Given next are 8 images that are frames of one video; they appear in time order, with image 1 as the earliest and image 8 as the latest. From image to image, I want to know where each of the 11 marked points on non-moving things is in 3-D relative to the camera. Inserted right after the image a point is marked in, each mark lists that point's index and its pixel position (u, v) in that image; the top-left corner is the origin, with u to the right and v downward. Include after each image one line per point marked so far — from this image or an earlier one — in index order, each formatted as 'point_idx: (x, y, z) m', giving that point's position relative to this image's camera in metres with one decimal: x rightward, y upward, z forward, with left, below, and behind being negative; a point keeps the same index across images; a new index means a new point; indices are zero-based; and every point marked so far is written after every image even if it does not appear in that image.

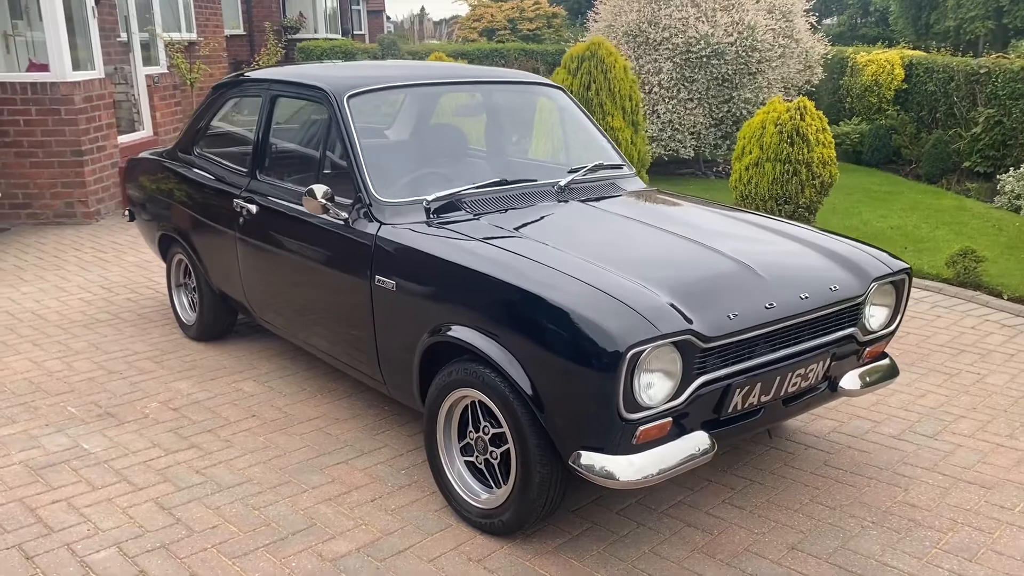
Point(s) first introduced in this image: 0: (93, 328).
0: (-2.5, -0.2, +5.4) m
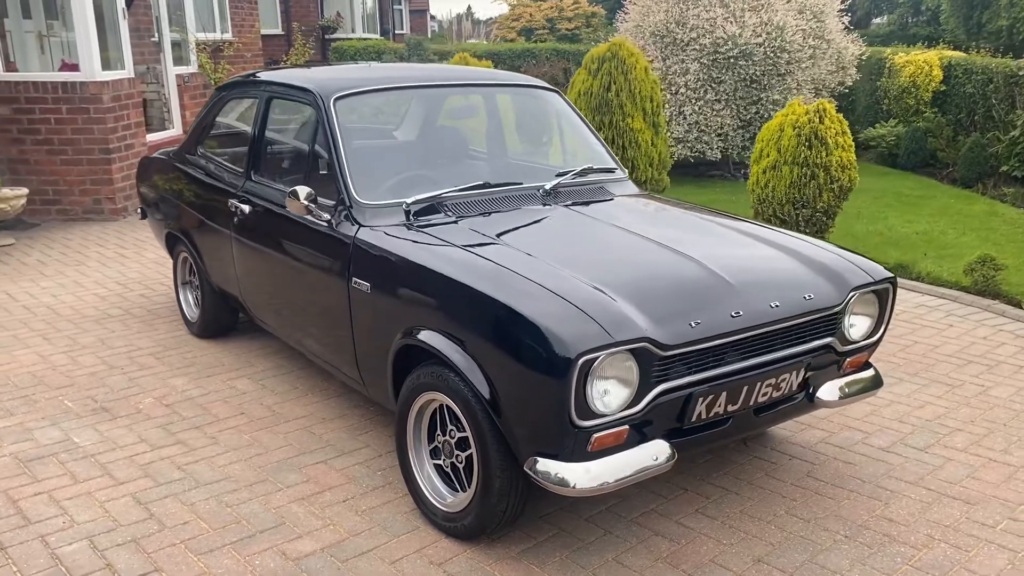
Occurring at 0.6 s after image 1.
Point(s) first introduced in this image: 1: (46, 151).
0: (-2.5, -0.2, +5.5) m
1: (-4.6, +1.4, +8.8) m
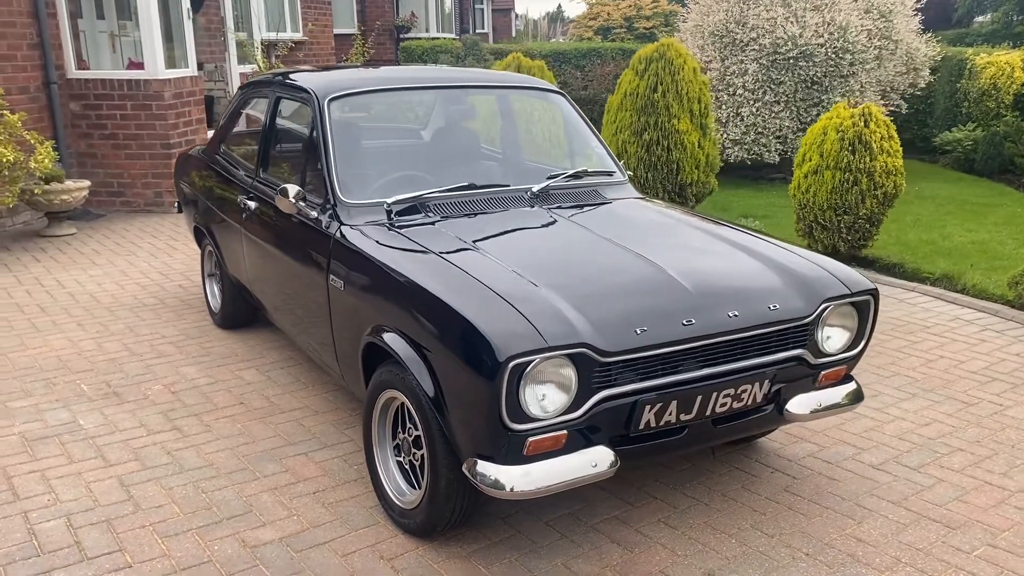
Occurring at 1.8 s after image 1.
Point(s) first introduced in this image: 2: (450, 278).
0: (-2.4, -0.2, +5.7) m
1: (-4.2, +1.5, +9.3) m
2: (-0.2, 0.0, +2.9) m
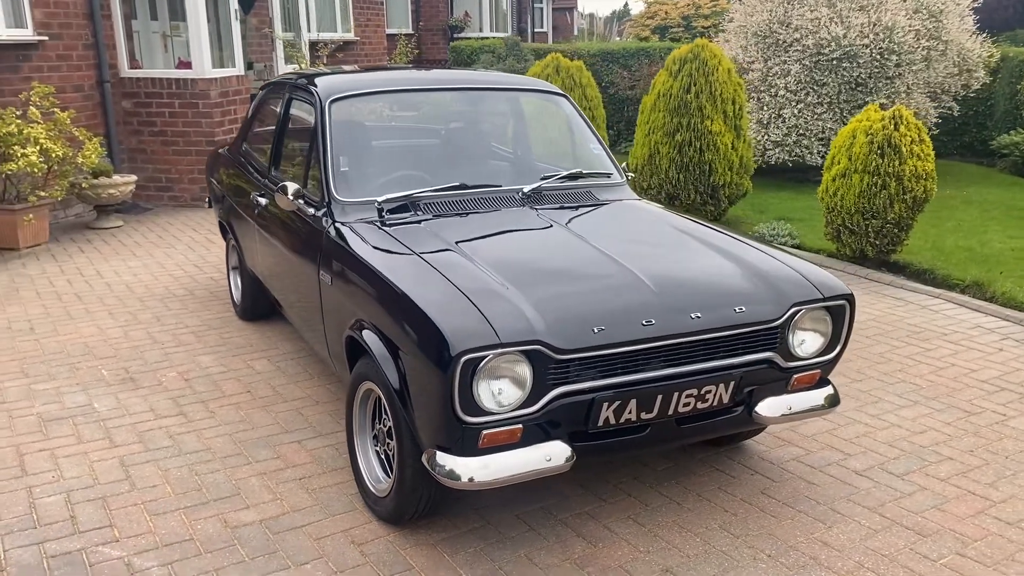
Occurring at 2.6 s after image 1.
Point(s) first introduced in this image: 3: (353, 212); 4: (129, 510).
0: (-2.3, -0.1, +6.0) m
1: (-3.8, +1.6, +9.6) m
2: (-0.3, 0.0, +3.0) m
3: (-0.7, +0.3, +3.7) m
4: (-1.4, -0.8, +3.2) m
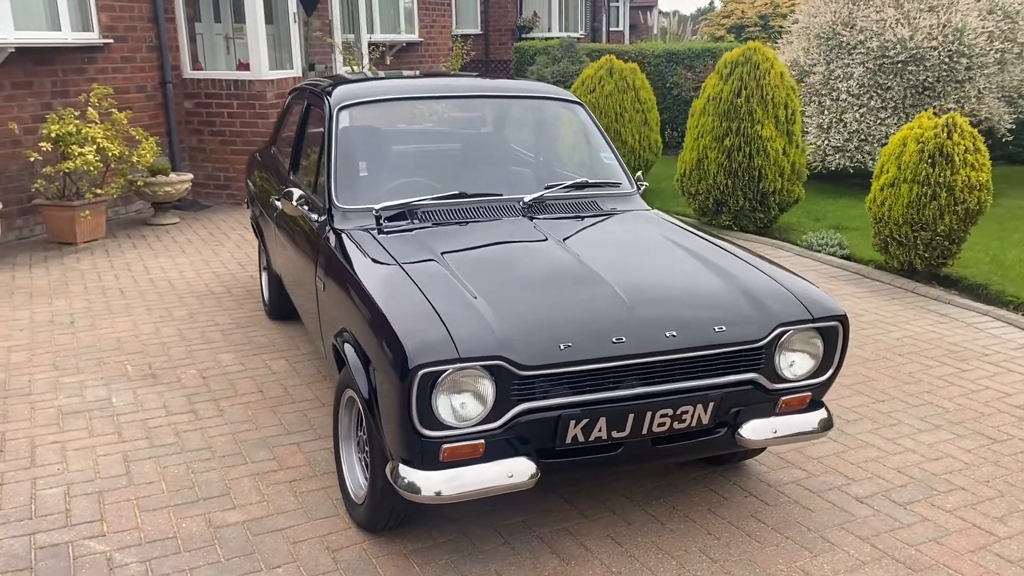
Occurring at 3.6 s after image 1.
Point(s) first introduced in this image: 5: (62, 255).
0: (-2.1, -0.1, +6.1) m
1: (-3.3, +1.6, +9.9) m
2: (-0.4, 0.0, +3.0) m
3: (-0.7, +0.3, +3.7) m
4: (-1.5, -0.8, +3.3) m
5: (-3.8, +0.3, +7.4) m
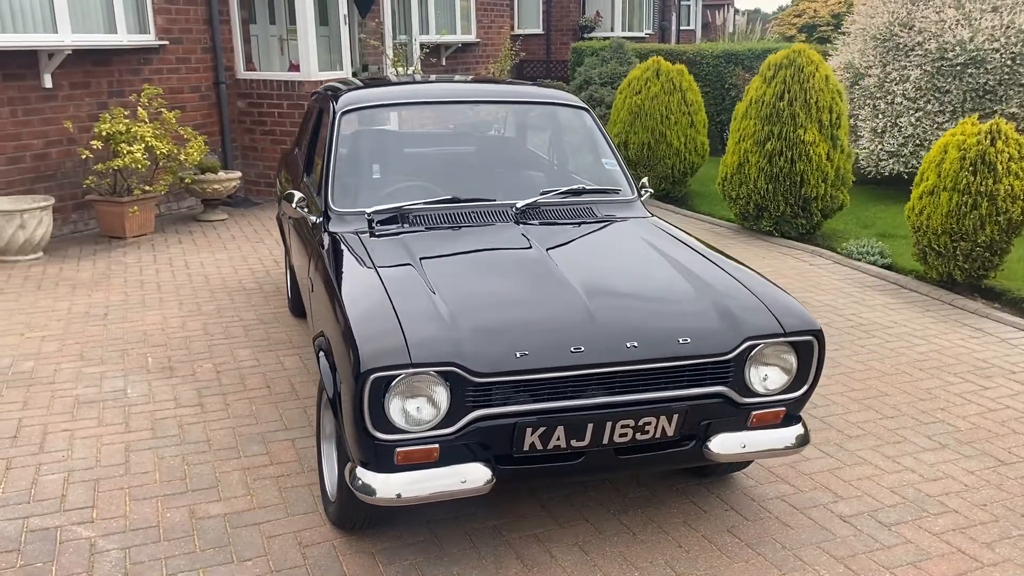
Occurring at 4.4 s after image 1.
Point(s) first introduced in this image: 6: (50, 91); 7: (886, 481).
0: (-2.0, -0.1, +6.3) m
1: (-2.8, +1.7, +10.1) m
2: (-0.5, 0.0, +3.1) m
3: (-0.7, +0.3, +3.8) m
4: (-1.6, -0.8, +3.5) m
5: (-3.5, +0.3, +7.7) m
6: (-4.1, +1.7, +7.8) m
7: (+1.5, -0.8, +3.7) m
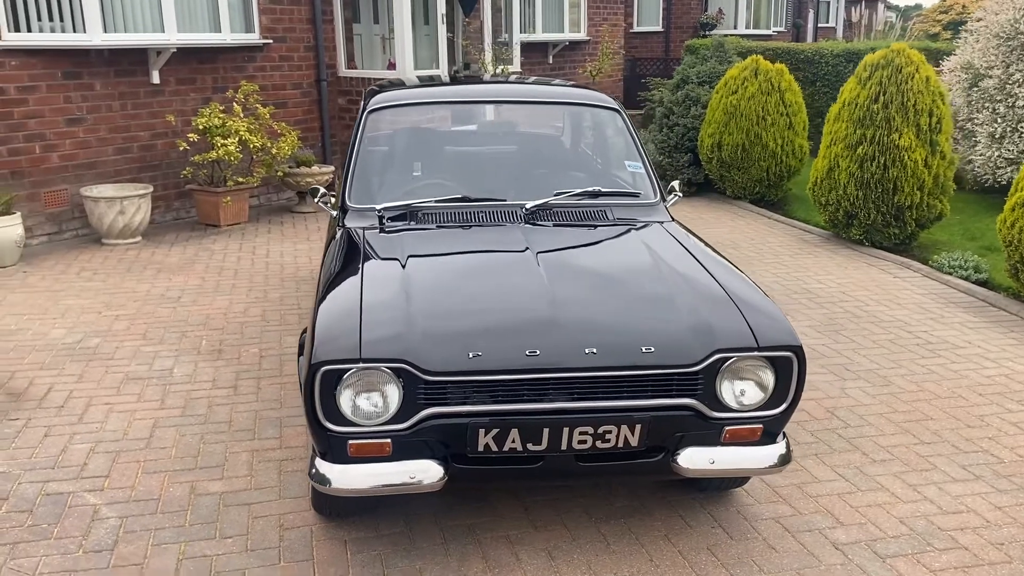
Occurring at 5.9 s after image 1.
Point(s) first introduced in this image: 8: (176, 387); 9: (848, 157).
0: (-1.6, 0.0, +6.6) m
1: (-1.7, +1.8, +10.5) m
2: (-0.6, 0.0, +3.1) m
3: (-0.7, +0.3, +3.9) m
4: (-1.6, -0.7, +3.7) m
5: (-2.8, +0.5, +8.2) m
6: (-3.3, +1.9, +8.4) m
7: (+1.5, -0.9, +3.4) m
8: (-1.7, -0.5, +4.5) m
9: (+3.0, +1.2, +7.9) m
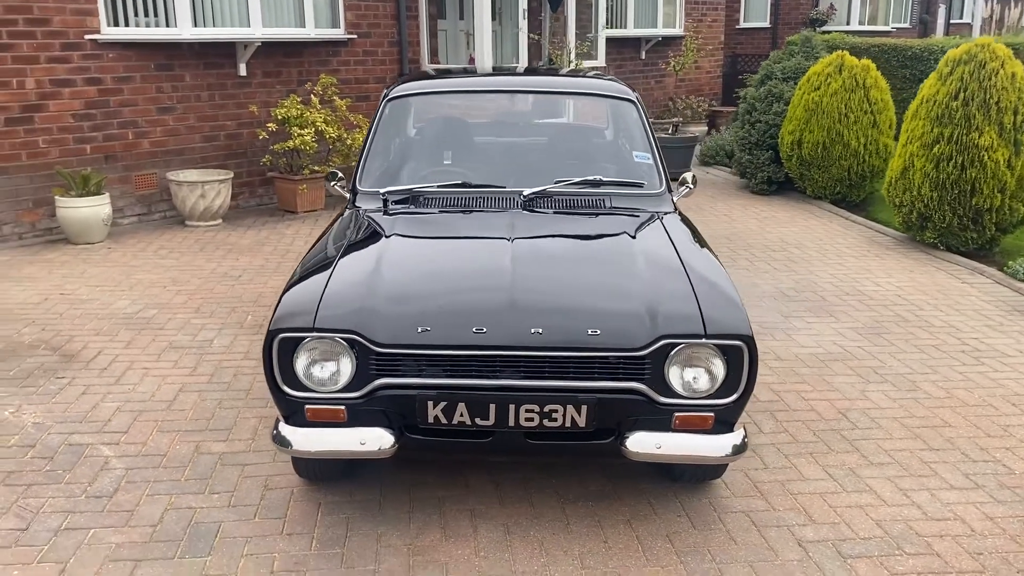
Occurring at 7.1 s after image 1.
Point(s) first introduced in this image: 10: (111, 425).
0: (-1.2, +0.2, +6.9) m
1: (-0.8, +1.9, +10.7) m
2: (-0.7, +0.1, +3.3) m
3: (-0.7, +0.4, +4.1) m
4: (-1.6, -0.6, +4.0) m
5: (-2.2, +0.7, +8.6) m
6: (-2.7, +2.1, +8.8) m
7: (+1.4, -0.8, +3.3) m
8: (-1.6, -0.4, +4.9) m
9: (+3.5, +1.1, +7.6) m
10: (-1.8, -0.6, +4.0) m
